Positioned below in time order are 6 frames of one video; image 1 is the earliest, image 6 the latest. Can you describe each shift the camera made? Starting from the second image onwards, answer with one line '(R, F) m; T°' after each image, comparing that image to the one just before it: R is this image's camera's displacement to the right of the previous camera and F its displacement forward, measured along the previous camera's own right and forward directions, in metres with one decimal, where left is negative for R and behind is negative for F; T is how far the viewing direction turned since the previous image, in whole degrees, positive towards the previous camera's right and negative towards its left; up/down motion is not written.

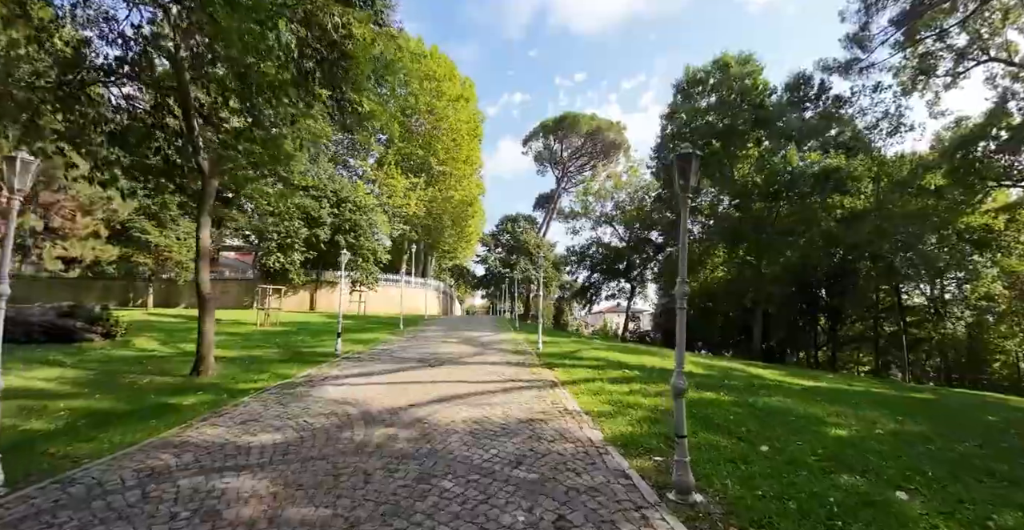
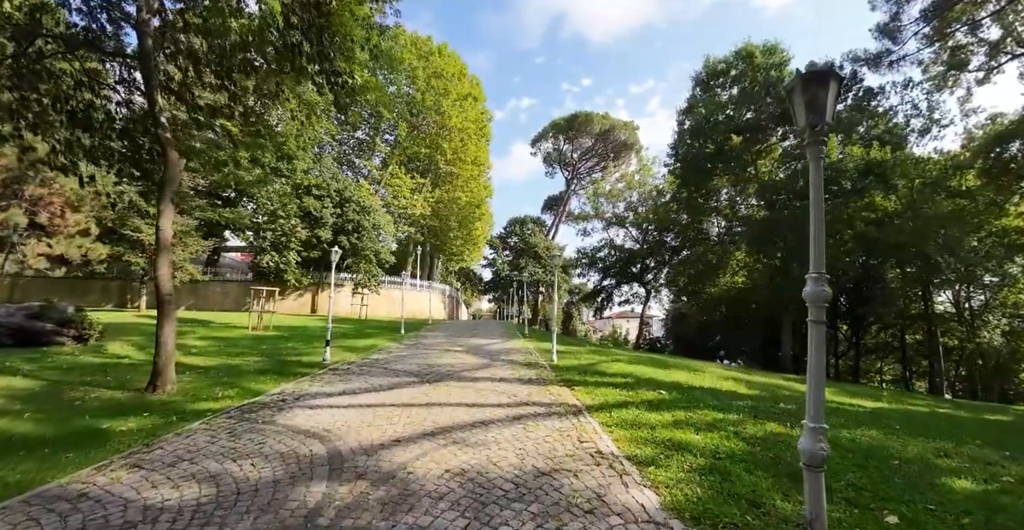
(-0.1, +1.2) m; -1°
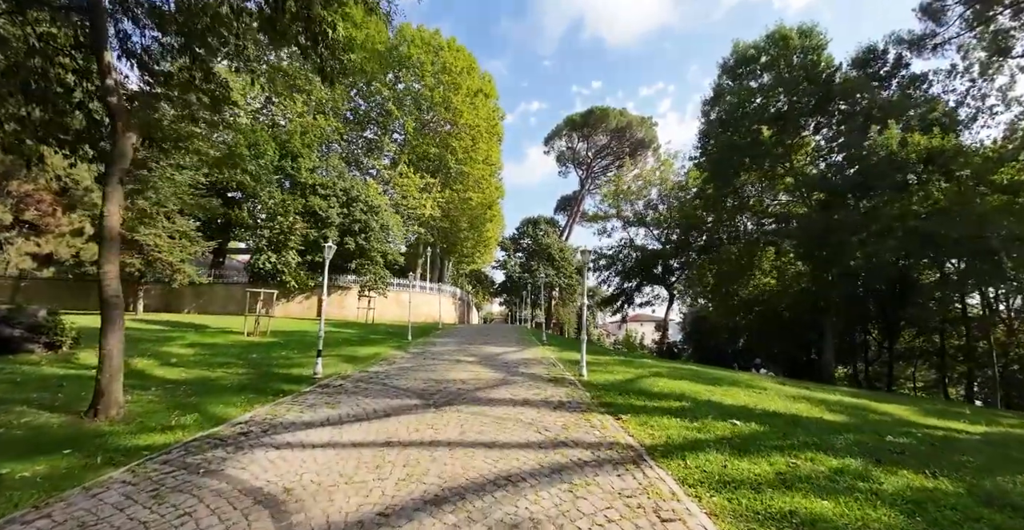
(-0.2, +1.3) m; -1°
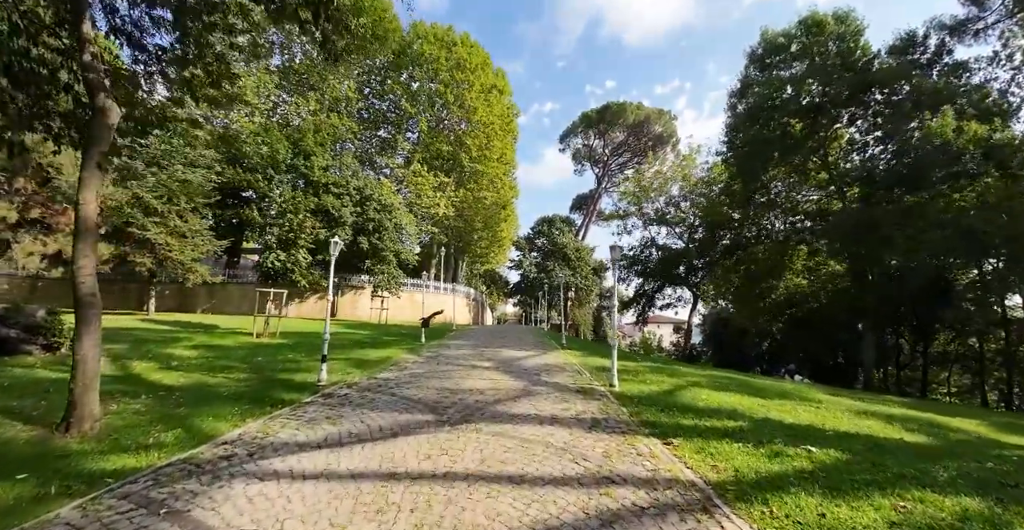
(-0.1, +0.7) m; -2°
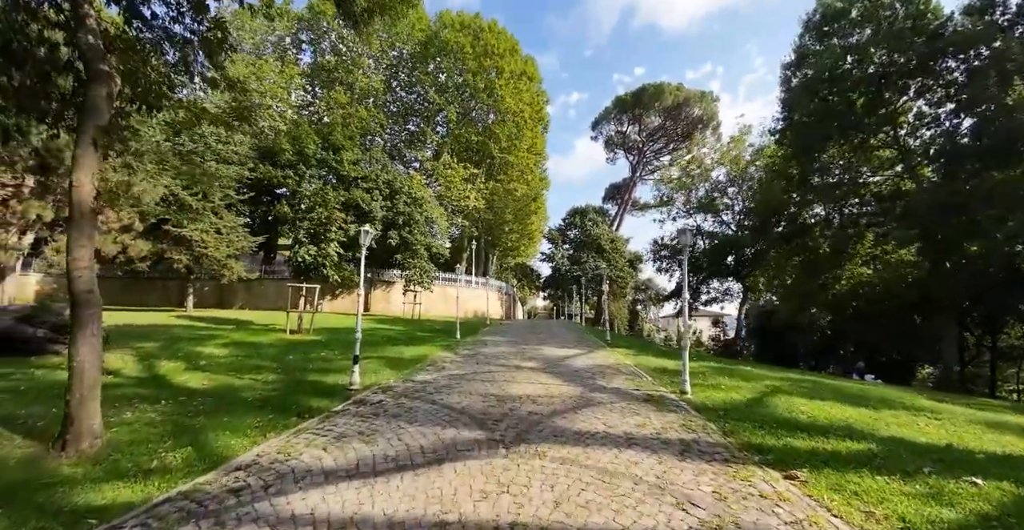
(-0.3, +0.9) m; -4°
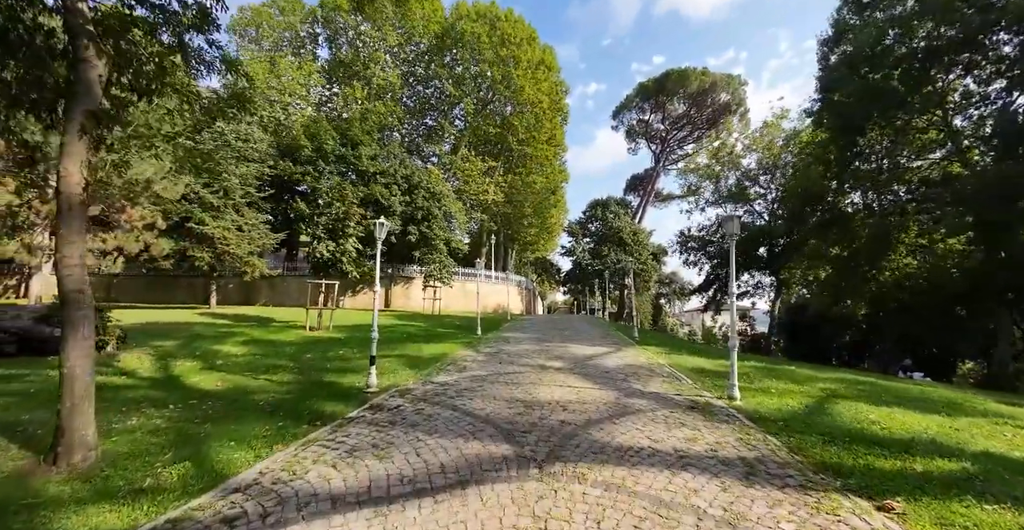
(-0.1, +0.5) m; -3°
